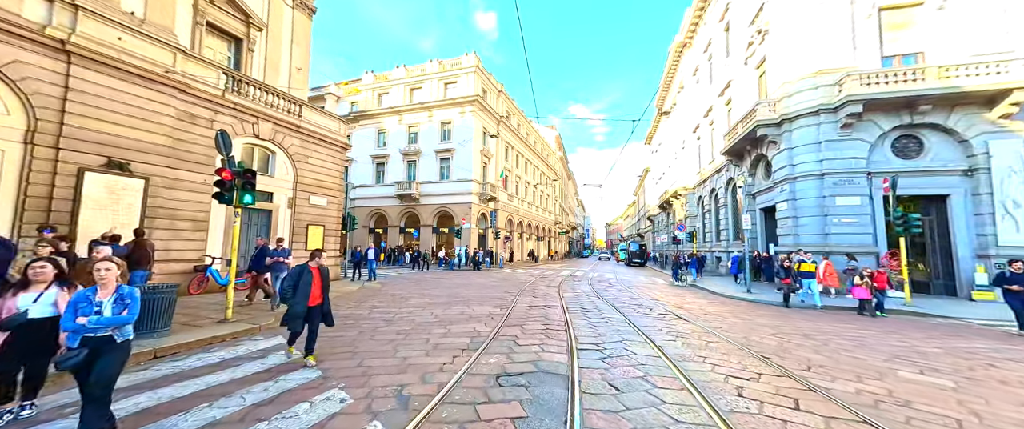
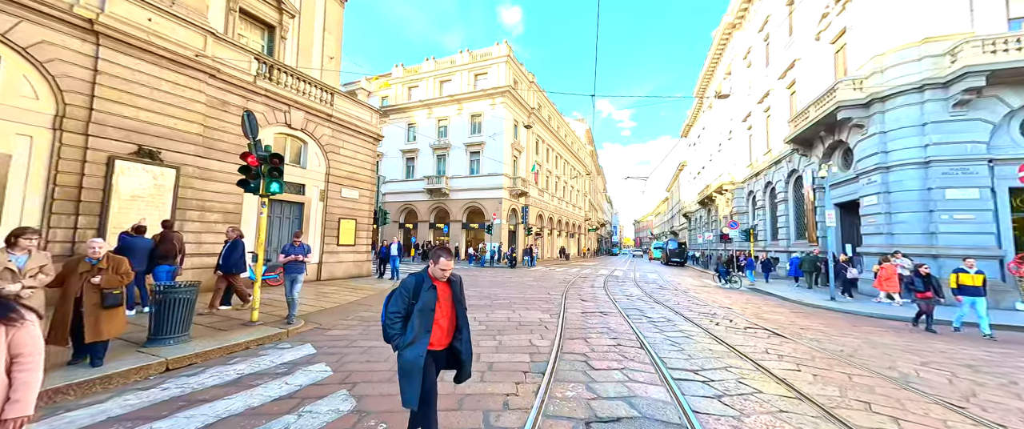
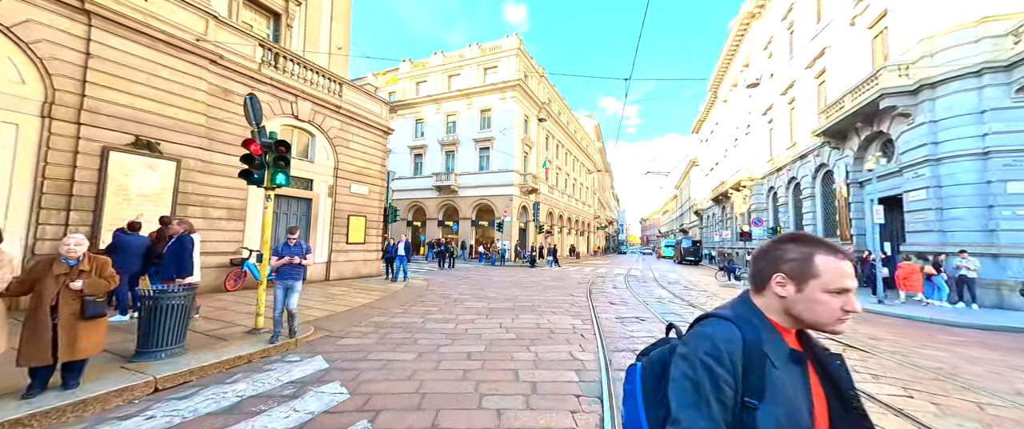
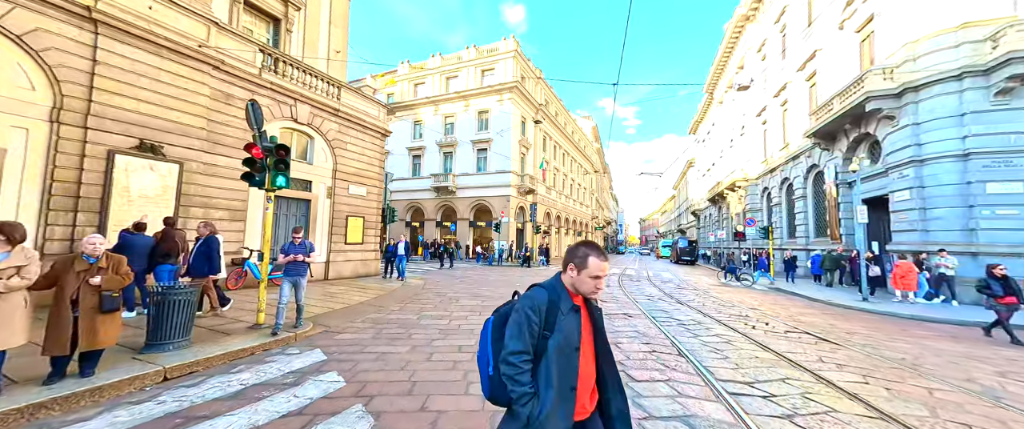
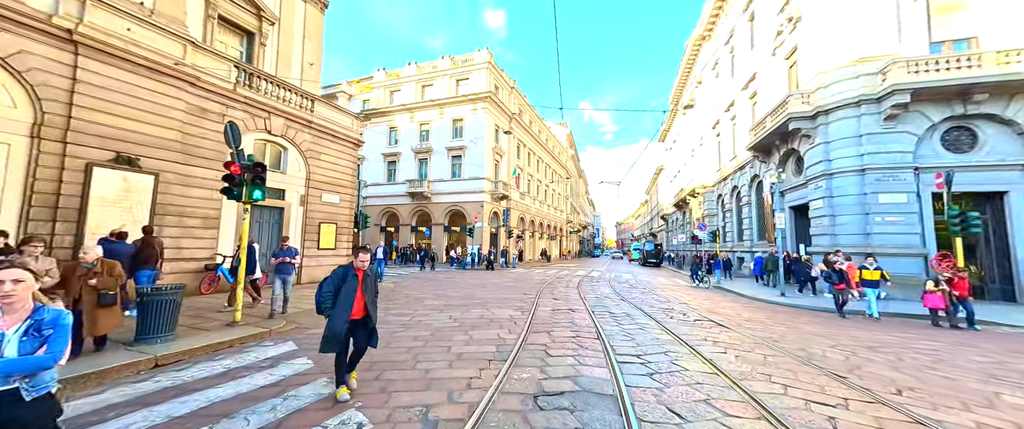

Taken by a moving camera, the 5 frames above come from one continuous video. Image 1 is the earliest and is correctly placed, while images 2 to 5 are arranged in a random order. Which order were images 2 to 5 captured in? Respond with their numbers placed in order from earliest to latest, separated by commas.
5, 2, 4, 3
